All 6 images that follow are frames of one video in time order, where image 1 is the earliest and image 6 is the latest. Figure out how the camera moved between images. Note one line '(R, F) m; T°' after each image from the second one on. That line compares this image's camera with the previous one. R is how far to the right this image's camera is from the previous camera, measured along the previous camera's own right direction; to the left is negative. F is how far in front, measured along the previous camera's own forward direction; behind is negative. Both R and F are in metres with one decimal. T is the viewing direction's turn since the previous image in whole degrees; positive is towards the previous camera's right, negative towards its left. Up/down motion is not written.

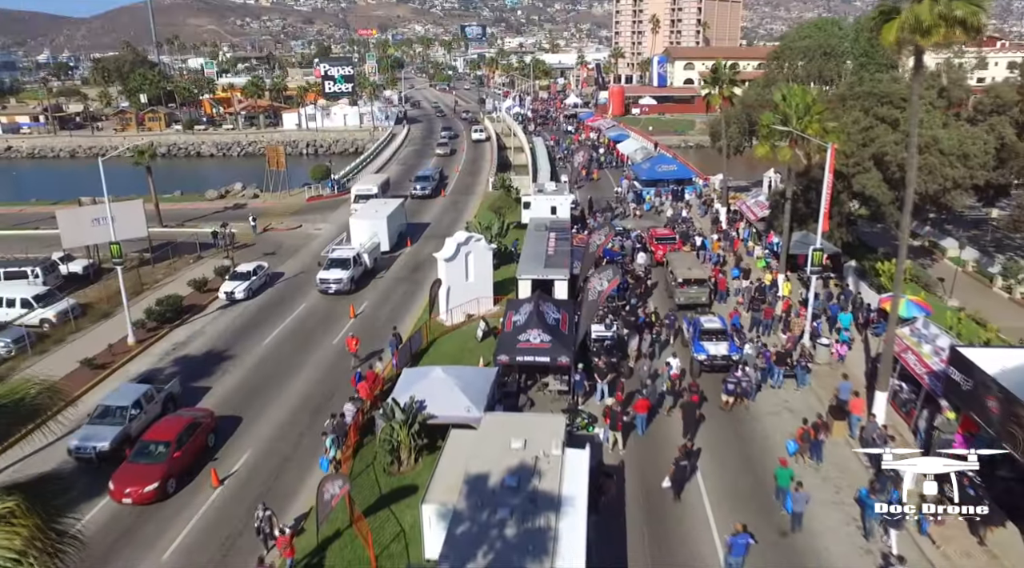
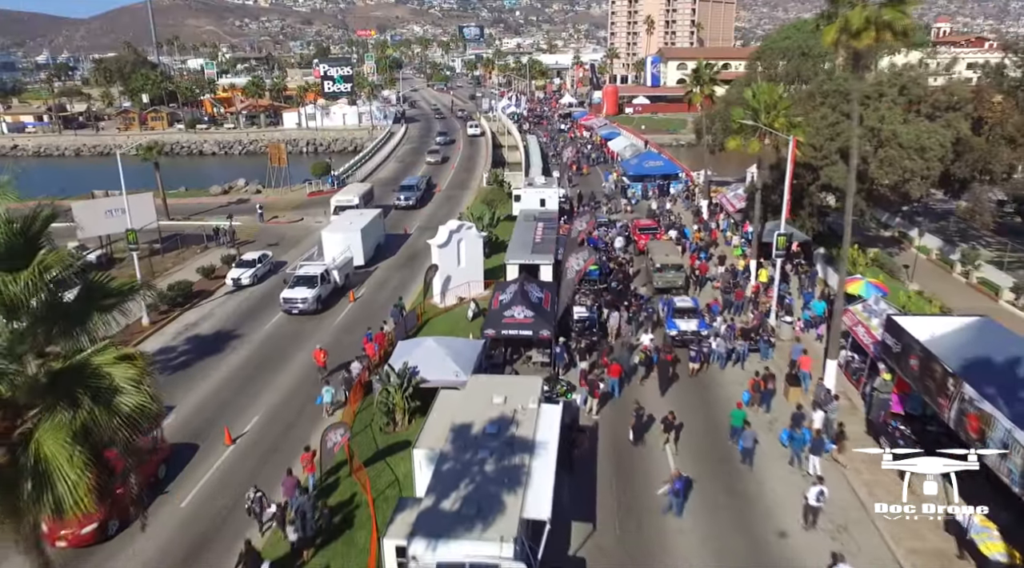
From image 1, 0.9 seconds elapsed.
(+0.4, -2.1) m; 0°
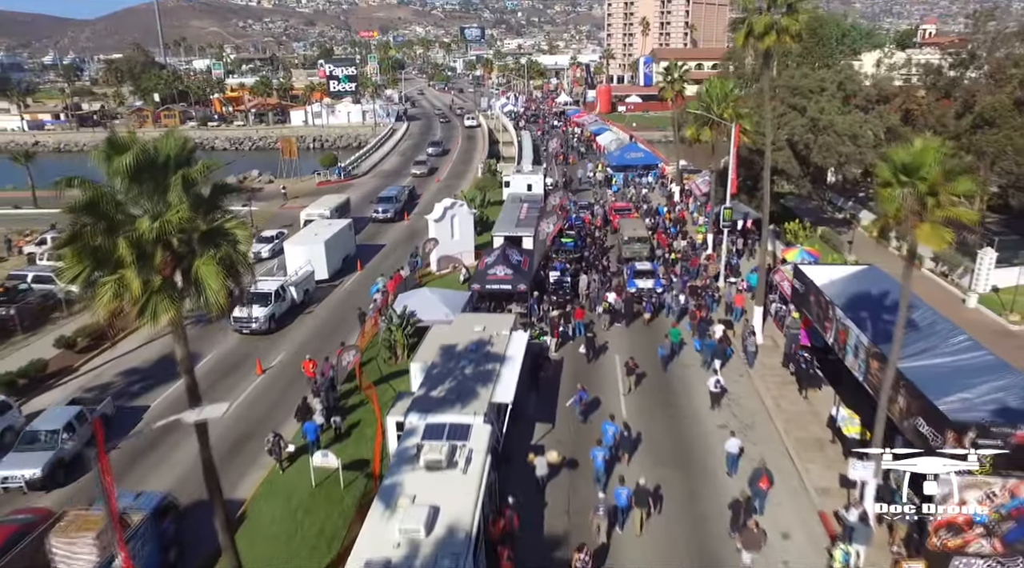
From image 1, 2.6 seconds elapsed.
(+0.7, -4.7) m; 0°
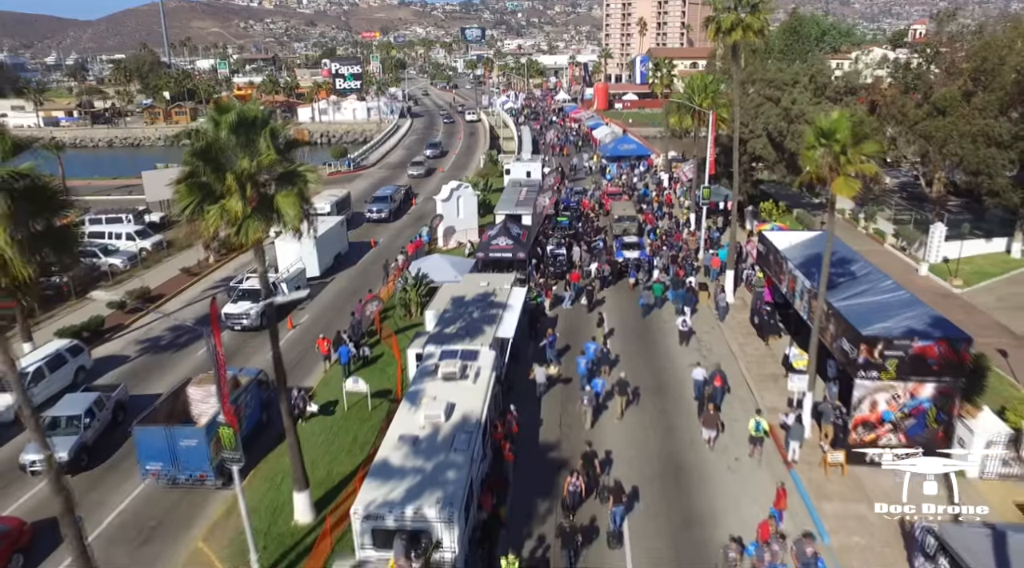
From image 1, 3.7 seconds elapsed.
(0.0, -3.6) m; 0°
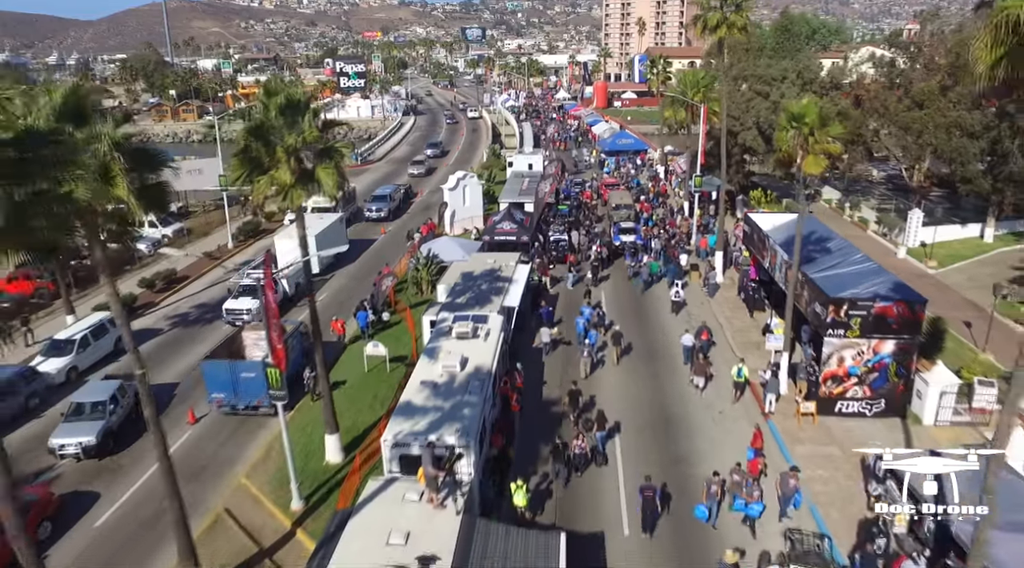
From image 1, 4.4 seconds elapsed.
(-0.2, -2.2) m; 0°
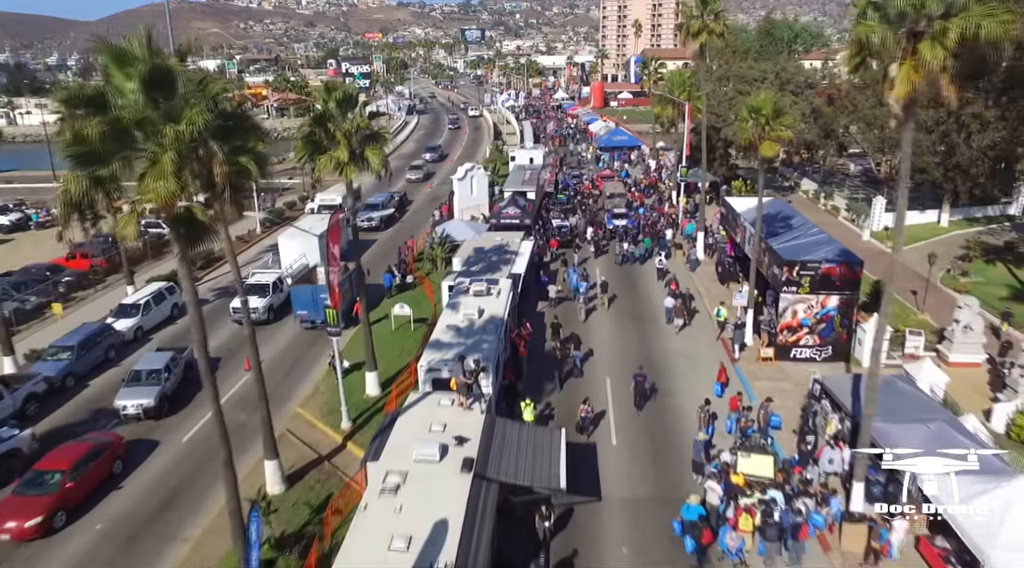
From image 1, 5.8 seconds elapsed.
(-0.3, -4.1) m; 0°
